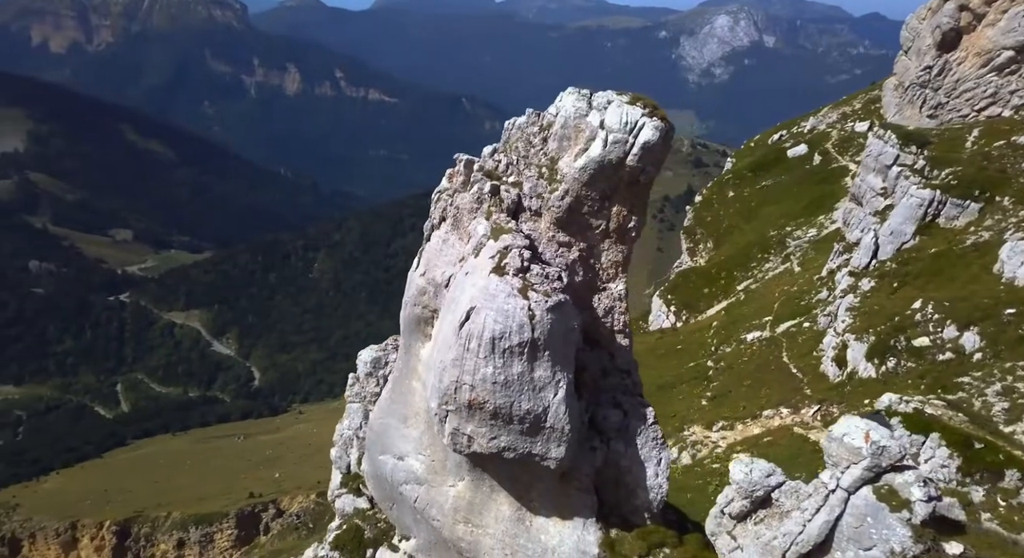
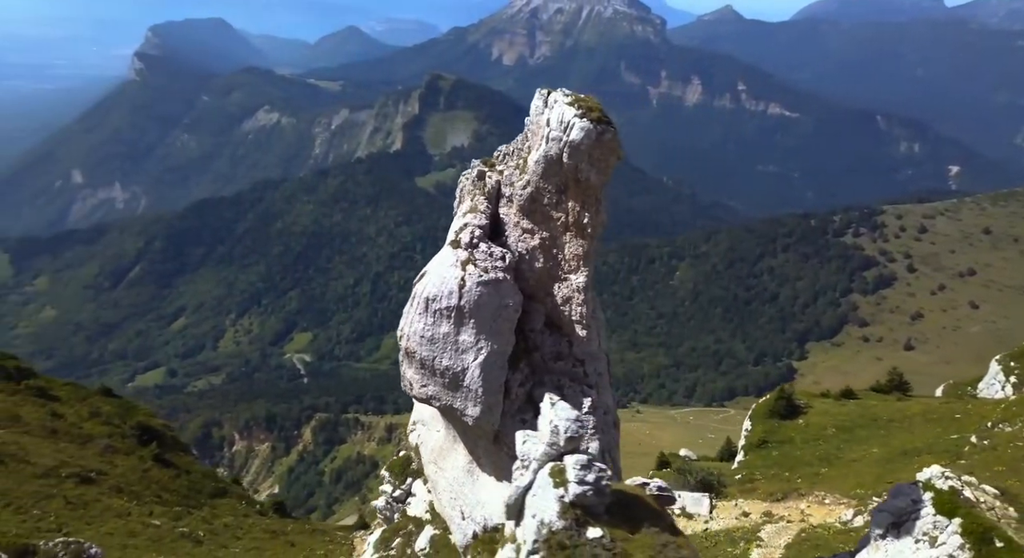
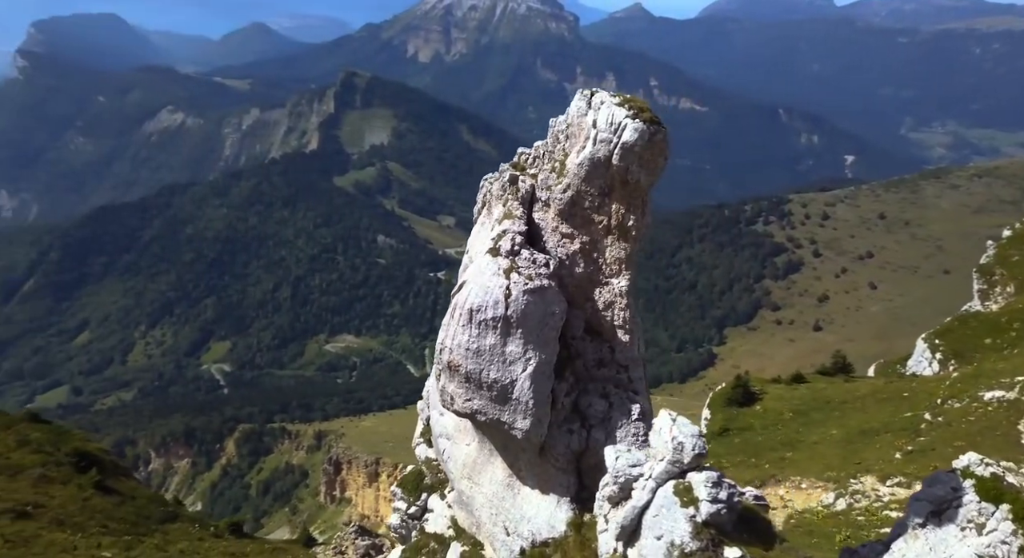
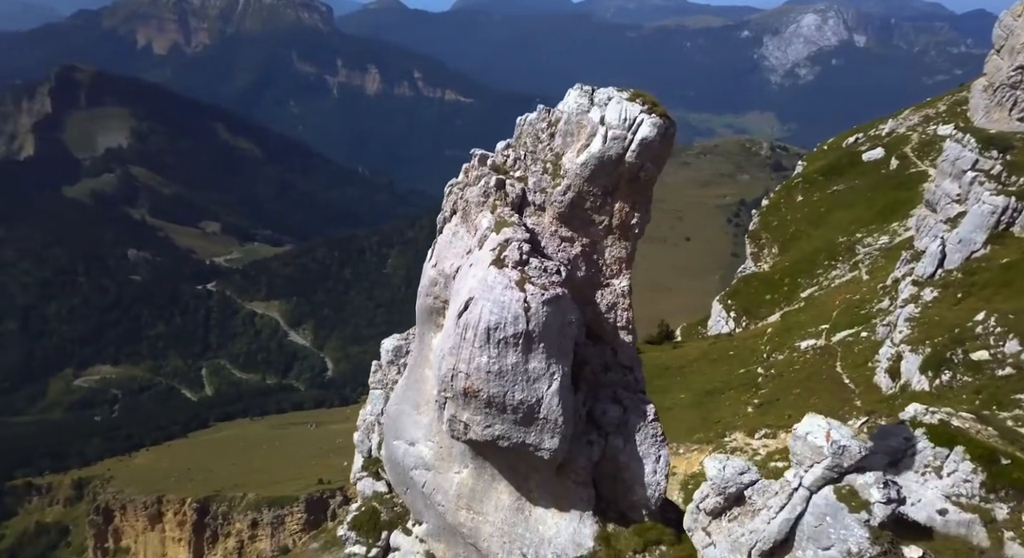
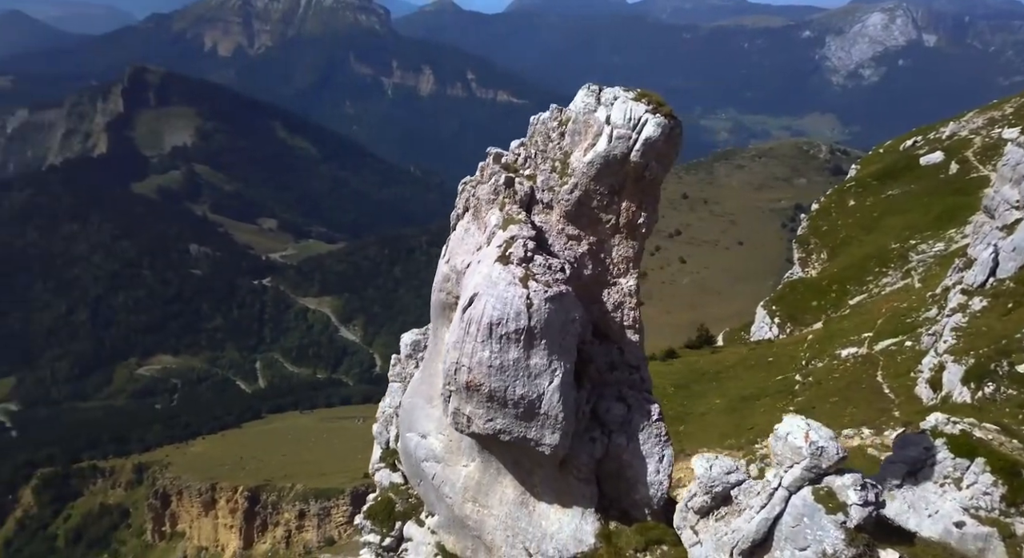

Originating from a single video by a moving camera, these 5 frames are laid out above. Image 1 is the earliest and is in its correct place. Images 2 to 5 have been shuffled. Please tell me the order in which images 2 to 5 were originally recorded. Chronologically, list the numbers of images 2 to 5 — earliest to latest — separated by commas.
4, 5, 3, 2
